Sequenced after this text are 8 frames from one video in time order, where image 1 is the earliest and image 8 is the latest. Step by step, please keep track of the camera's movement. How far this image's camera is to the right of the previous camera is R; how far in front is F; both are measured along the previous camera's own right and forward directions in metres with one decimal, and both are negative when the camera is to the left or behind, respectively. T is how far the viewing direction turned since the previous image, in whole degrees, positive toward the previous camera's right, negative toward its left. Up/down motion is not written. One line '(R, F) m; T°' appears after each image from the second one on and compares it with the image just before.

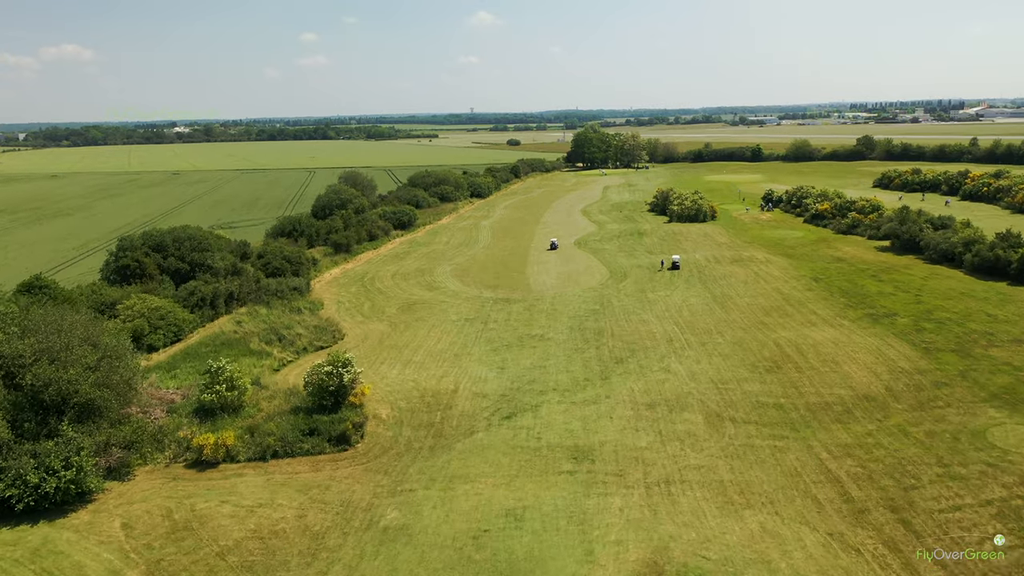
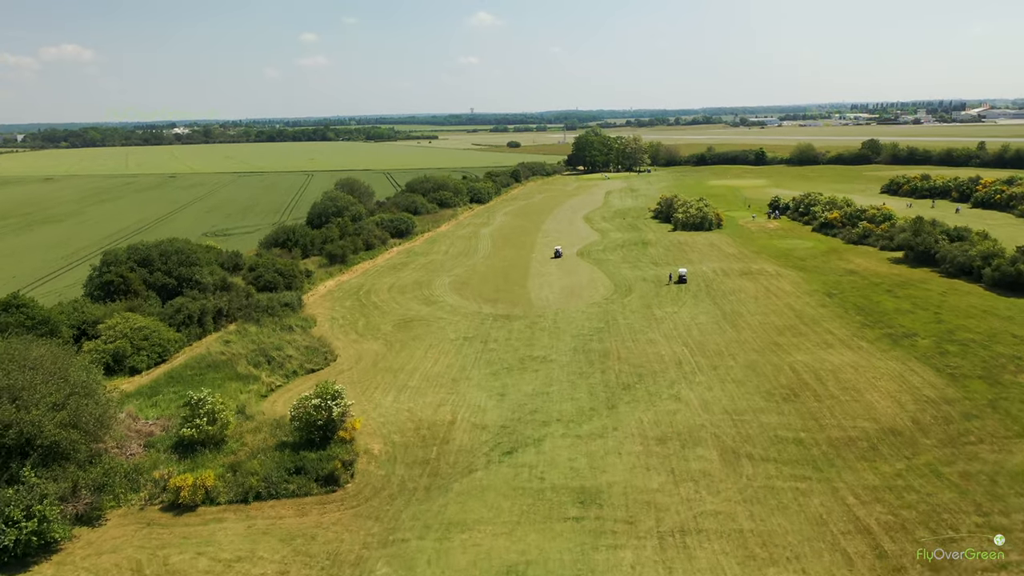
(0.0, +1.3) m; 0°
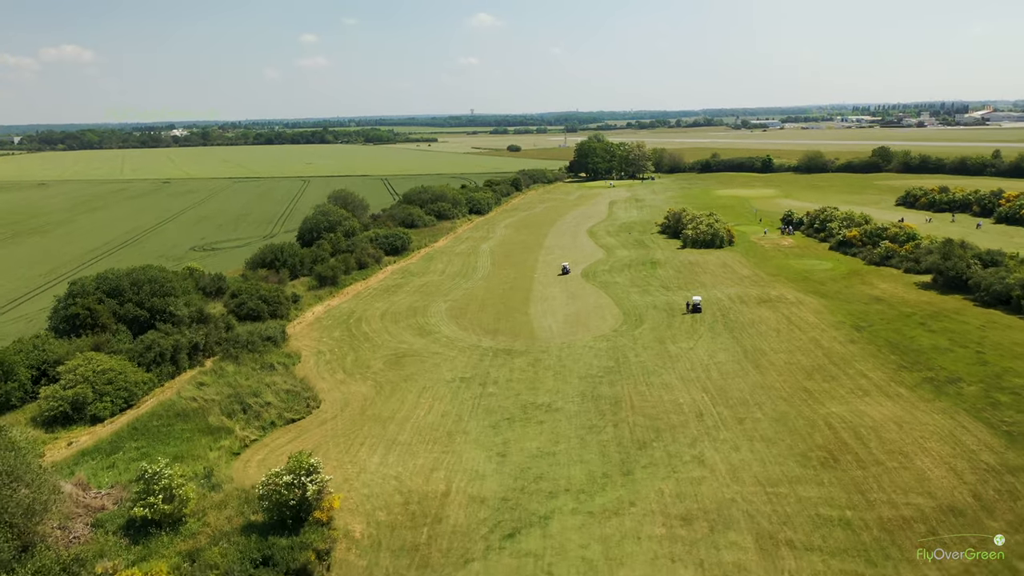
(0.0, +2.4) m; 0°
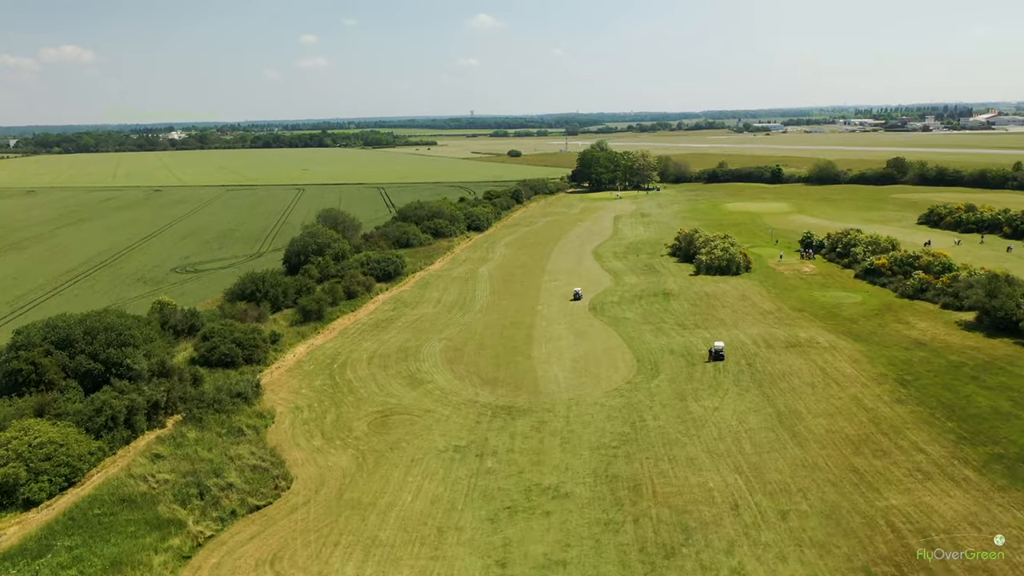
(0.0, +3.2) m; 0°
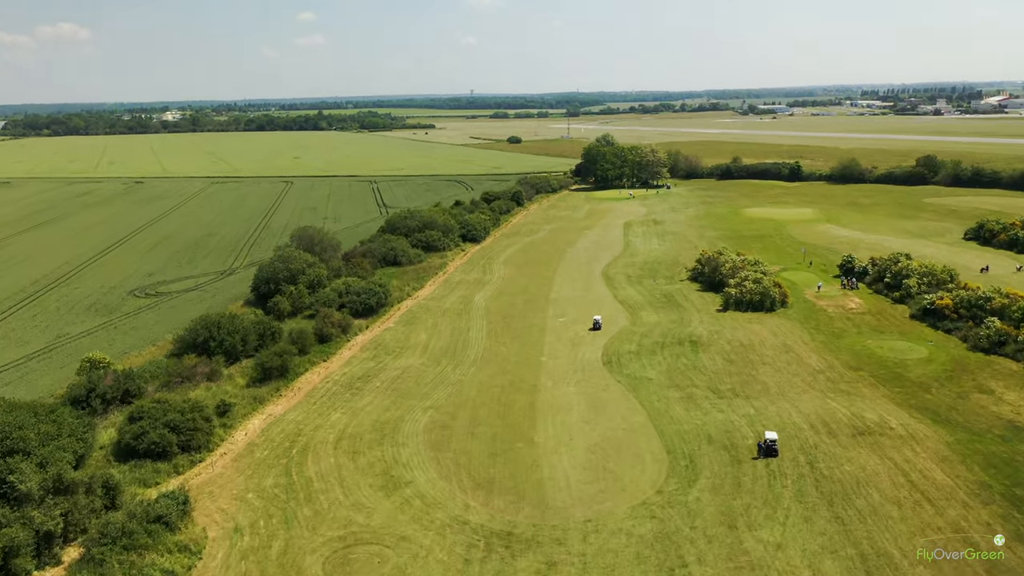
(0.0, +5.8) m; 0°
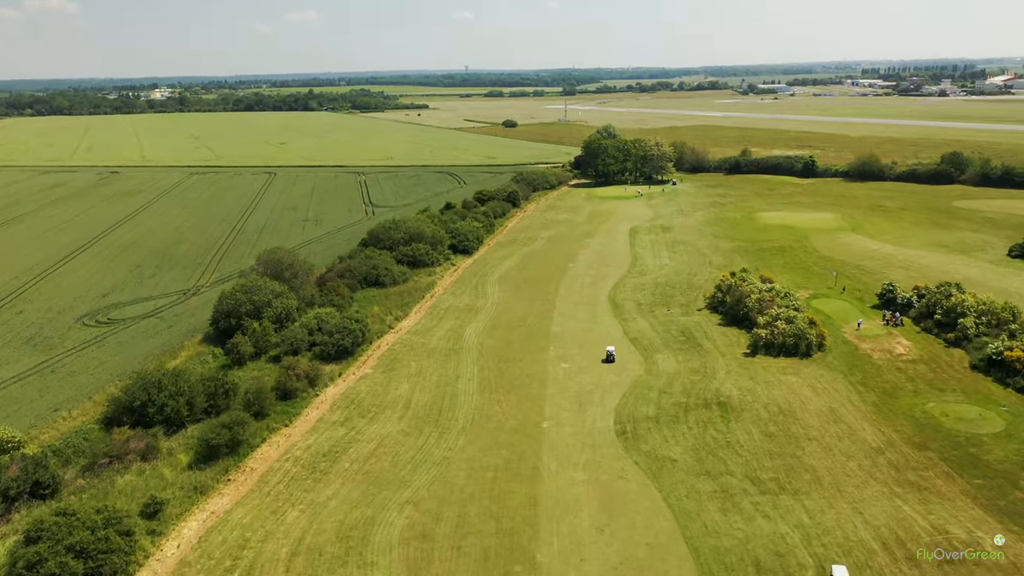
(0.0, +5.2) m; 0°
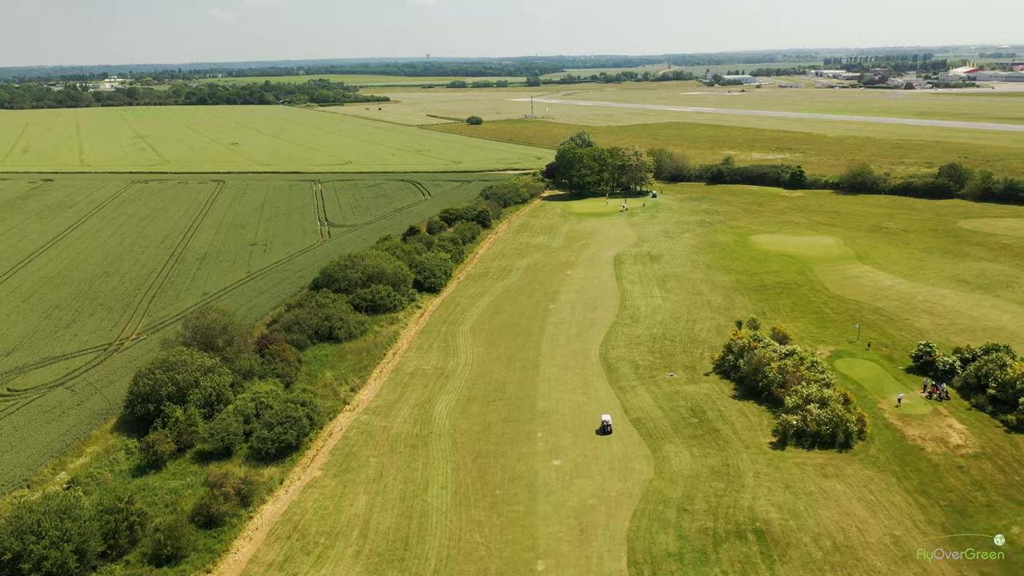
(-0.5, +5.9) m; +2°
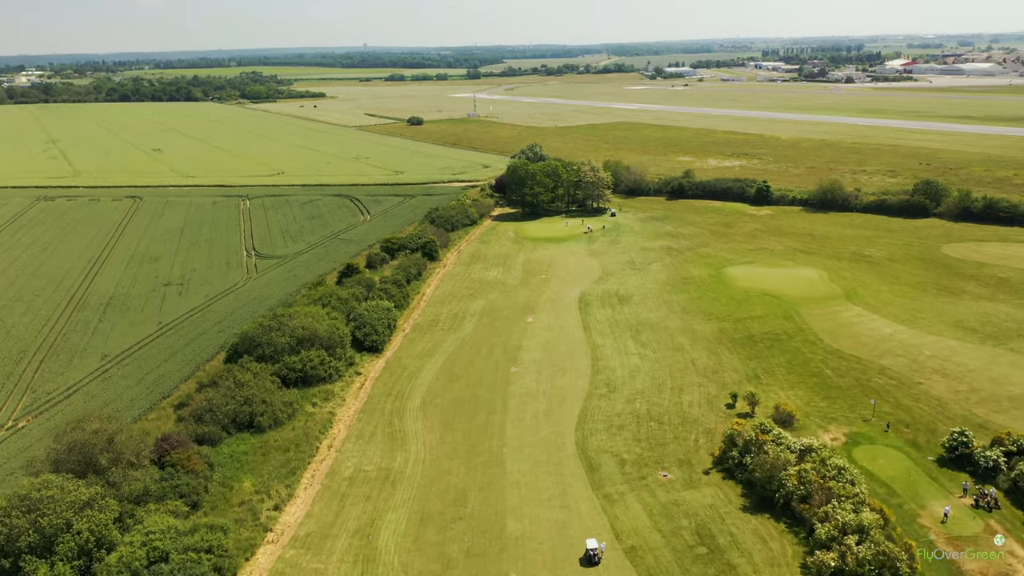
(-0.5, +6.1) m; +4°
